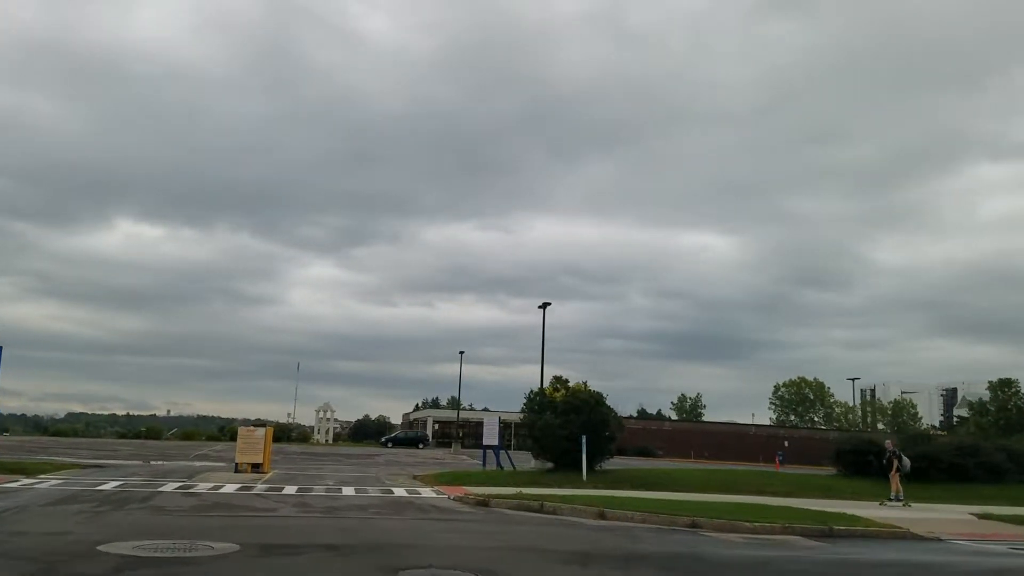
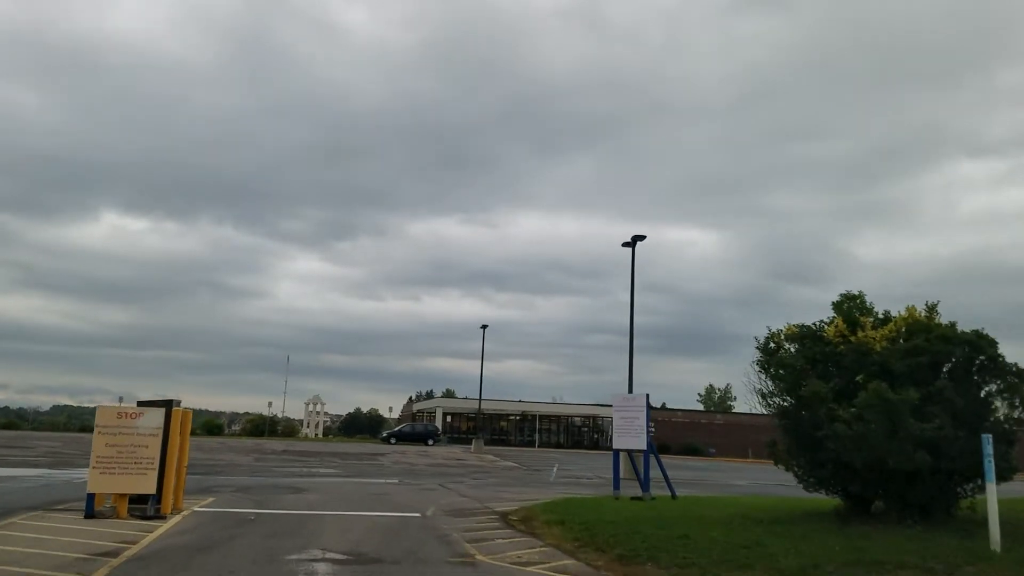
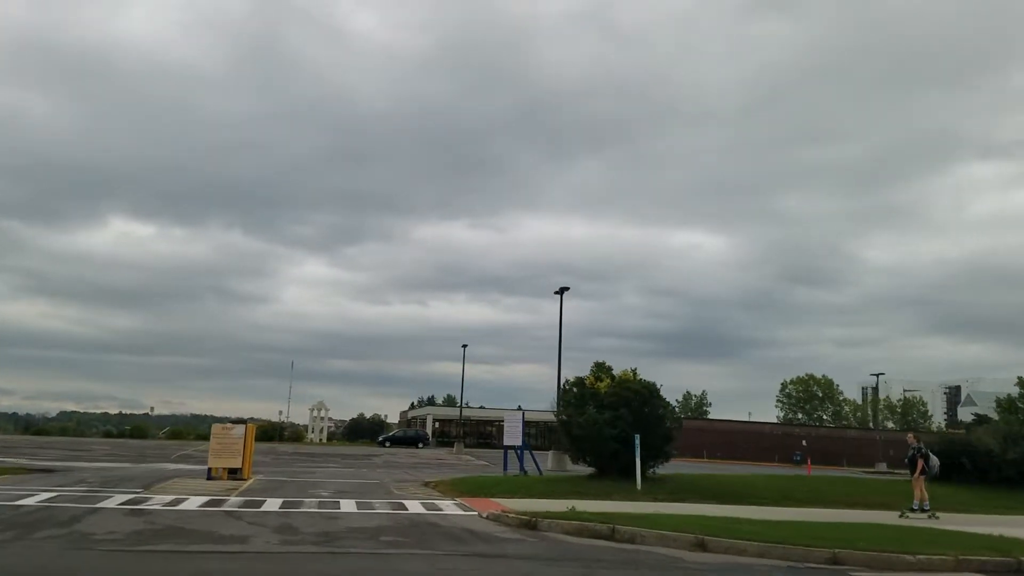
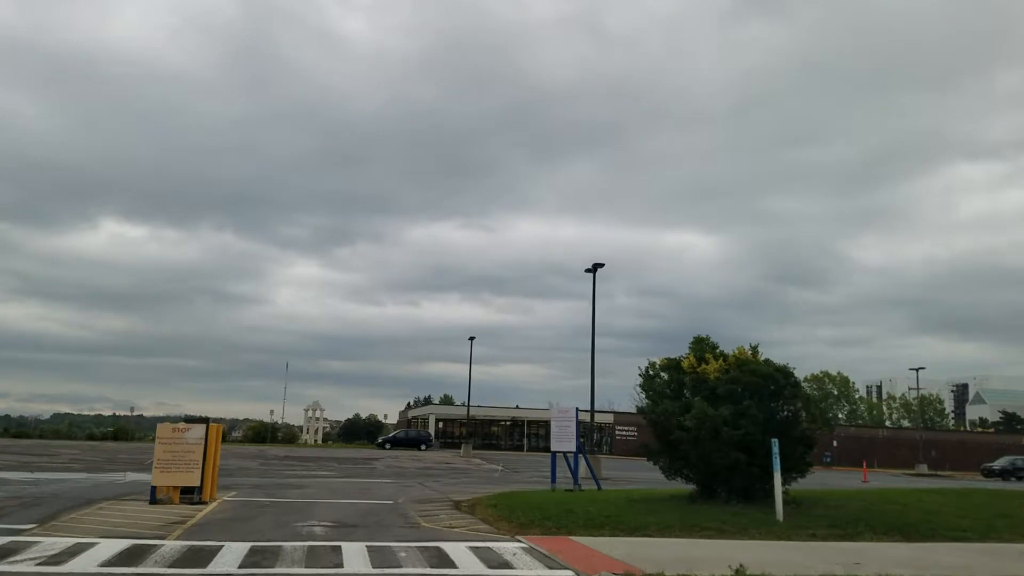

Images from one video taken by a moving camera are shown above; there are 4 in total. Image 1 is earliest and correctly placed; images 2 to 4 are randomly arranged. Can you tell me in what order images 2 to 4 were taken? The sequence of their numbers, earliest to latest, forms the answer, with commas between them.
3, 4, 2
